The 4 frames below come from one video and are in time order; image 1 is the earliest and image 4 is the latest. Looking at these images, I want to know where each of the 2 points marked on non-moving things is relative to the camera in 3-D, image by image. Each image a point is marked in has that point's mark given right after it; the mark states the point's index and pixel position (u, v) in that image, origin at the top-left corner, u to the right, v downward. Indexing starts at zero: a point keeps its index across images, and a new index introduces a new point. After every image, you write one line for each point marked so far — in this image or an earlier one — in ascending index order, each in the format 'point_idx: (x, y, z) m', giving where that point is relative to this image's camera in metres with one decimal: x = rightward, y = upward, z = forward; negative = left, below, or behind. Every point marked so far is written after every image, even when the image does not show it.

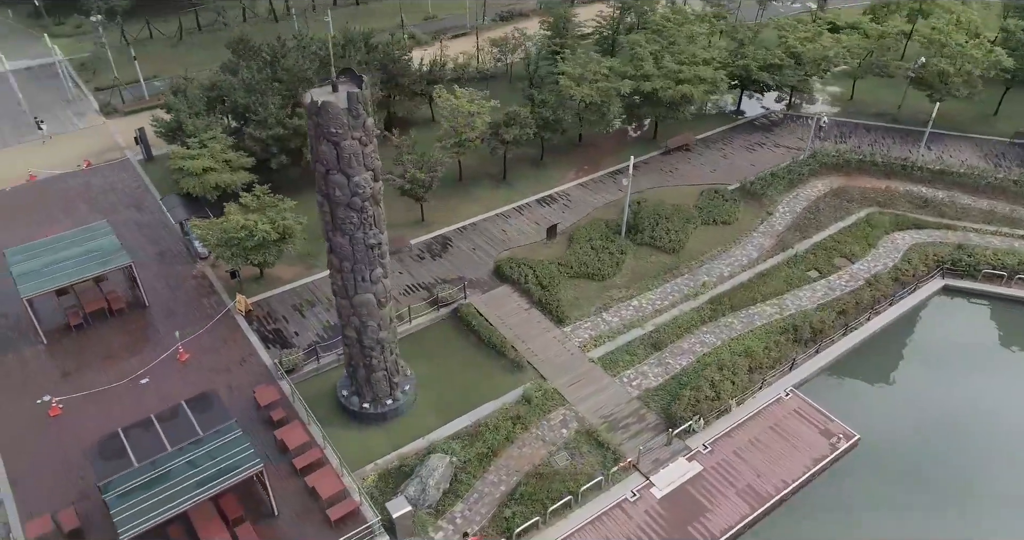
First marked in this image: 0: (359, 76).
0: (-3.9, +4.9, +18.2) m
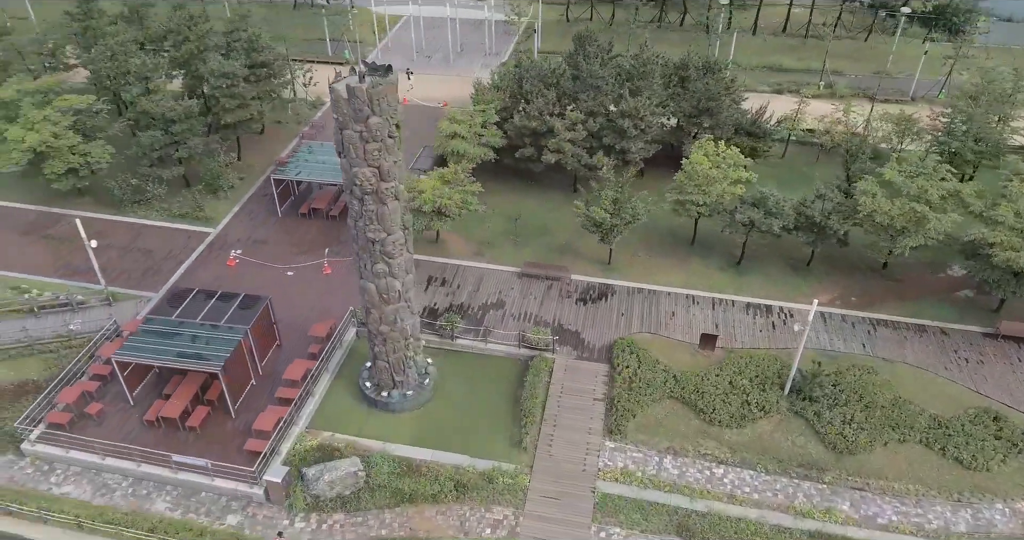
0: (-3.2, +4.9, +18.1) m
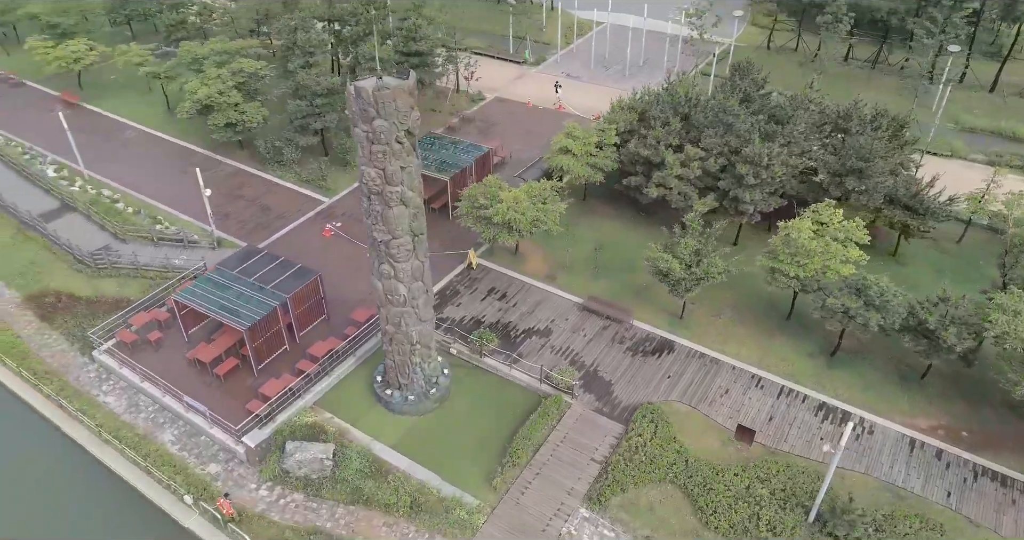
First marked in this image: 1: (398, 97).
0: (-2.9, +4.8, +17.9) m
1: (-2.8, +4.3, +17.9) m
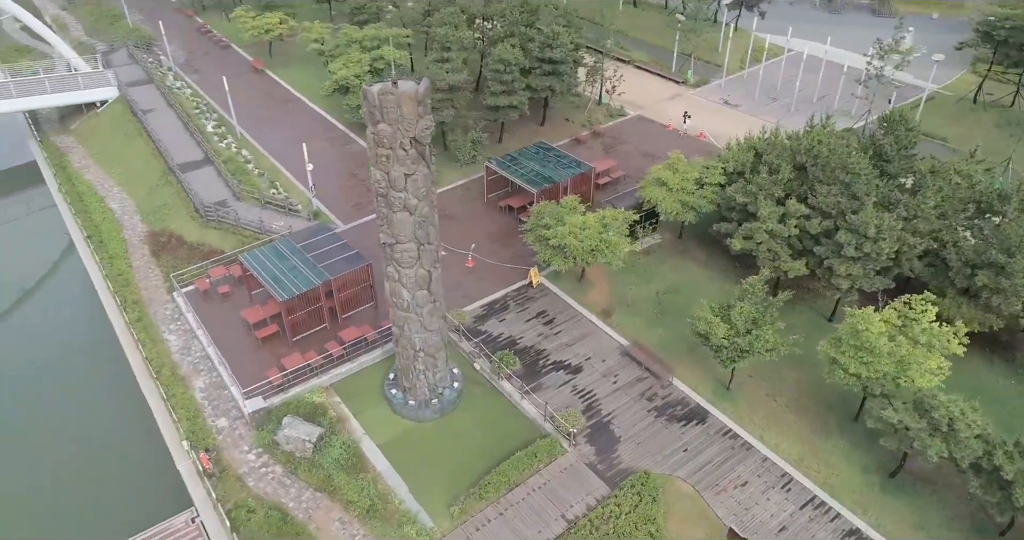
0: (-2.6, +4.5, +17.6) m
1: (-2.7, +4.1, +17.7) m
